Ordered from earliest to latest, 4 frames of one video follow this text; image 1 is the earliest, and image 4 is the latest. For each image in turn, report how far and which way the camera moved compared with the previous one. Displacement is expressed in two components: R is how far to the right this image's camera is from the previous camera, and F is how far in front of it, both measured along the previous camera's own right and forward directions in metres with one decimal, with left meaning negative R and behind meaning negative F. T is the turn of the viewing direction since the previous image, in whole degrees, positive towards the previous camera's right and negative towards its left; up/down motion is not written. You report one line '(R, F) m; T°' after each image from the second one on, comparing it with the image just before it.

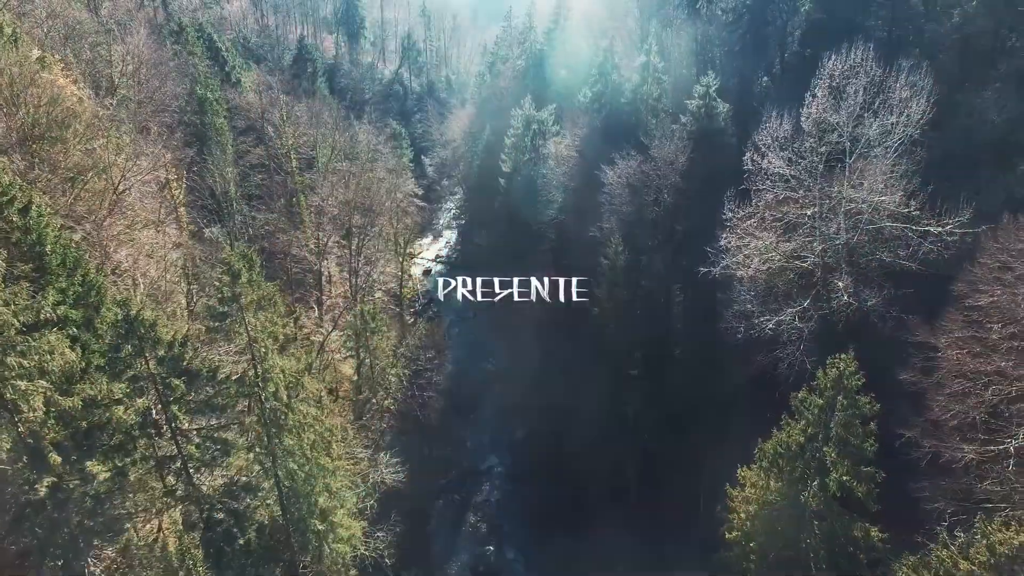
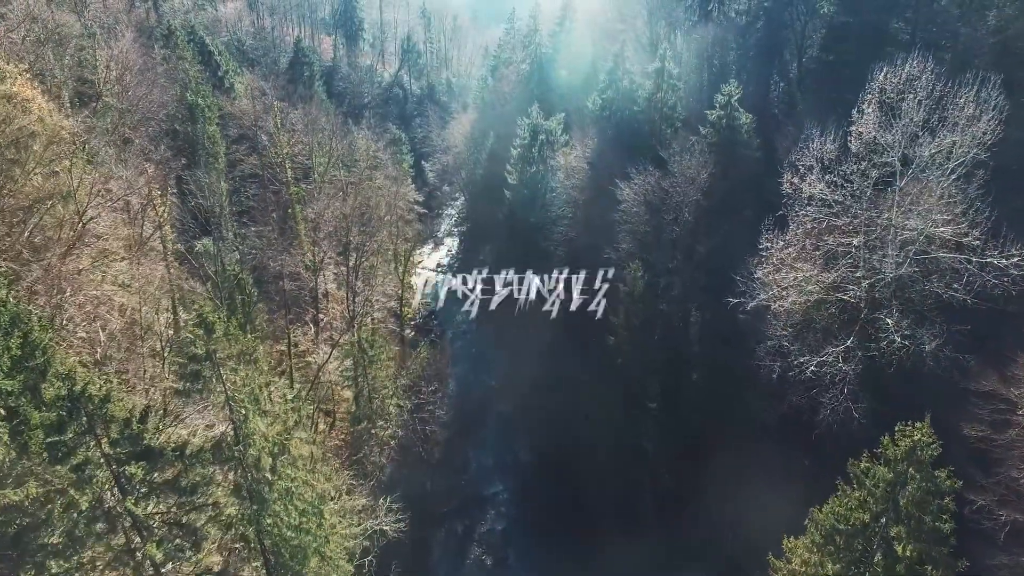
(-0.2, +2.5) m; 0°
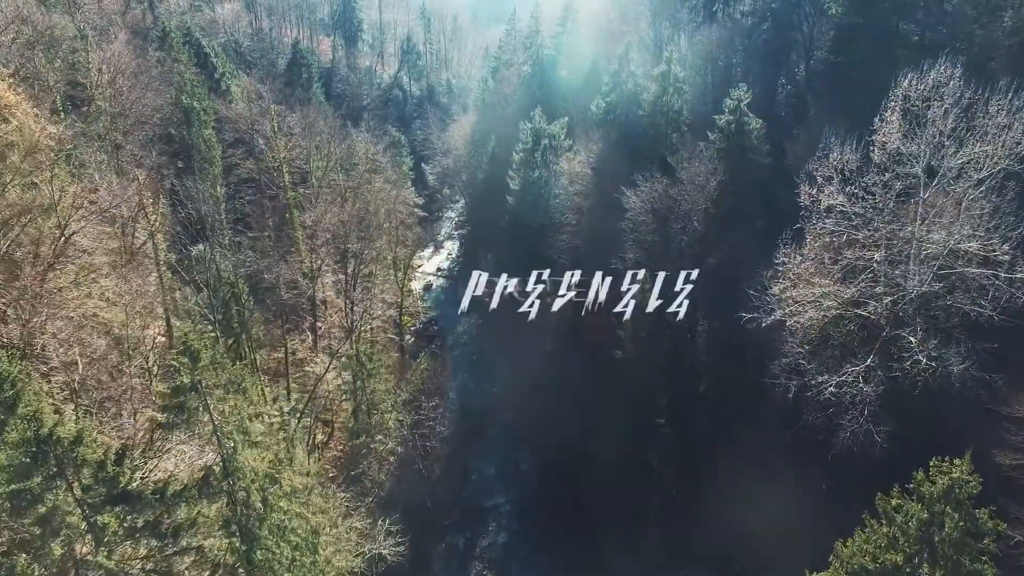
(-0.1, +1.0) m; 0°
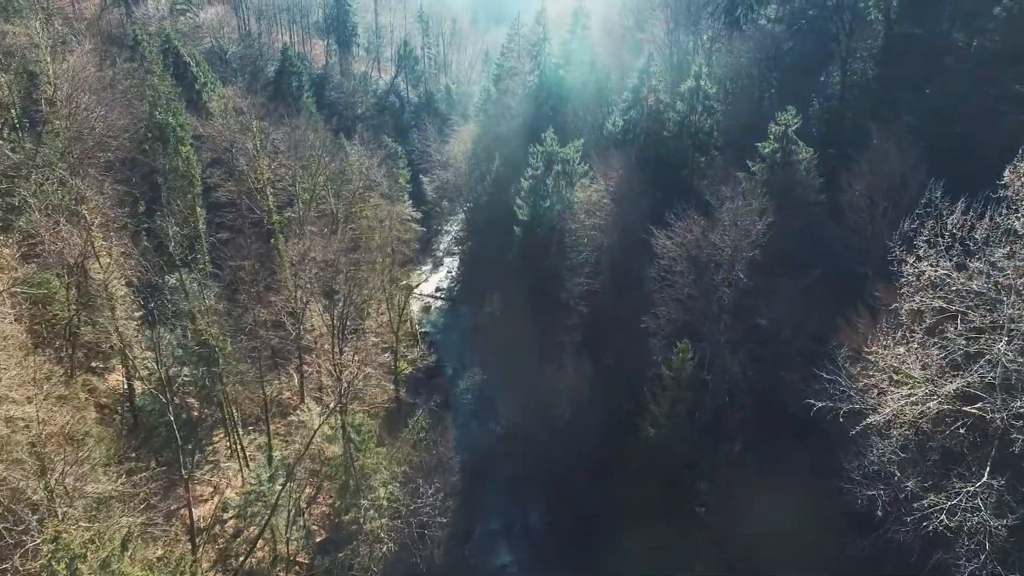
(-0.3, +4.7) m; 0°
